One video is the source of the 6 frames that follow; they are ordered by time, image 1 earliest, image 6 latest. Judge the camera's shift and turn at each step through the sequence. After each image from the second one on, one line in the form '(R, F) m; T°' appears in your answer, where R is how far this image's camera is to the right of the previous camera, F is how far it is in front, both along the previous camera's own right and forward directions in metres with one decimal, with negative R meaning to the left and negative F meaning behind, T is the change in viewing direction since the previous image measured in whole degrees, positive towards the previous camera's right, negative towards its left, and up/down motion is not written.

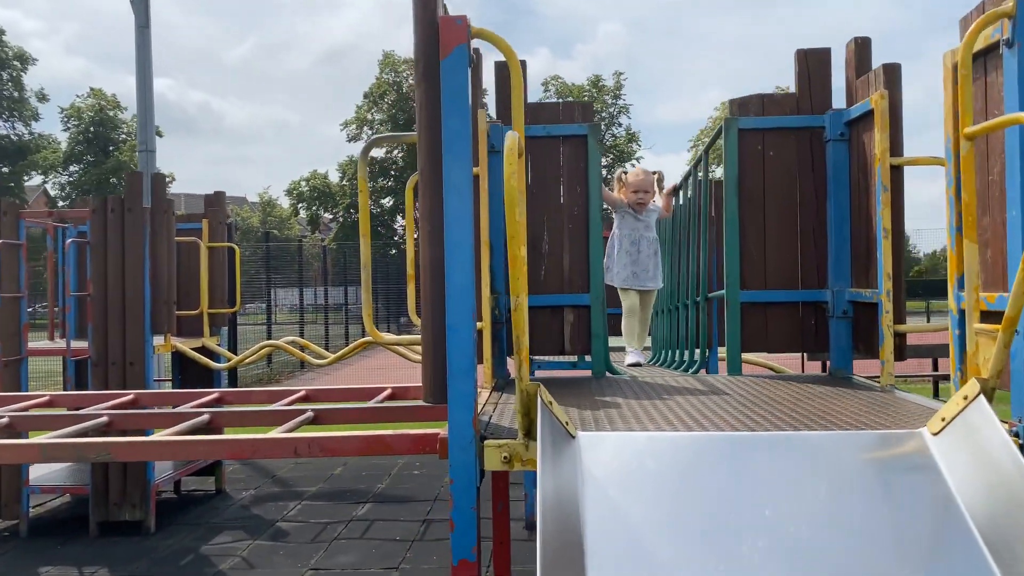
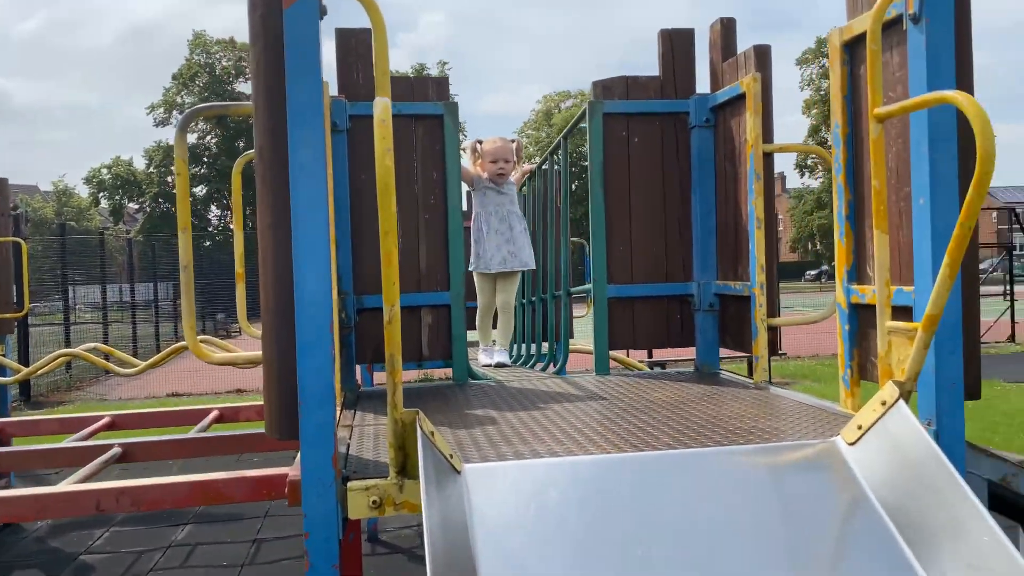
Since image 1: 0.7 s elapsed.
(-0.1, +0.4) m; +13°
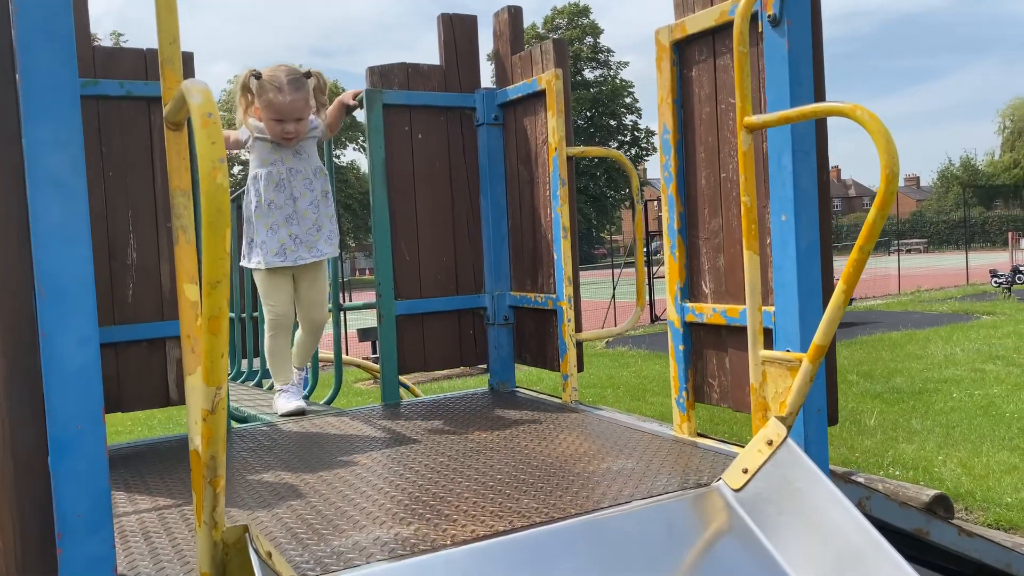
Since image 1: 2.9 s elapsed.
(-0.2, +0.4) m; +21°
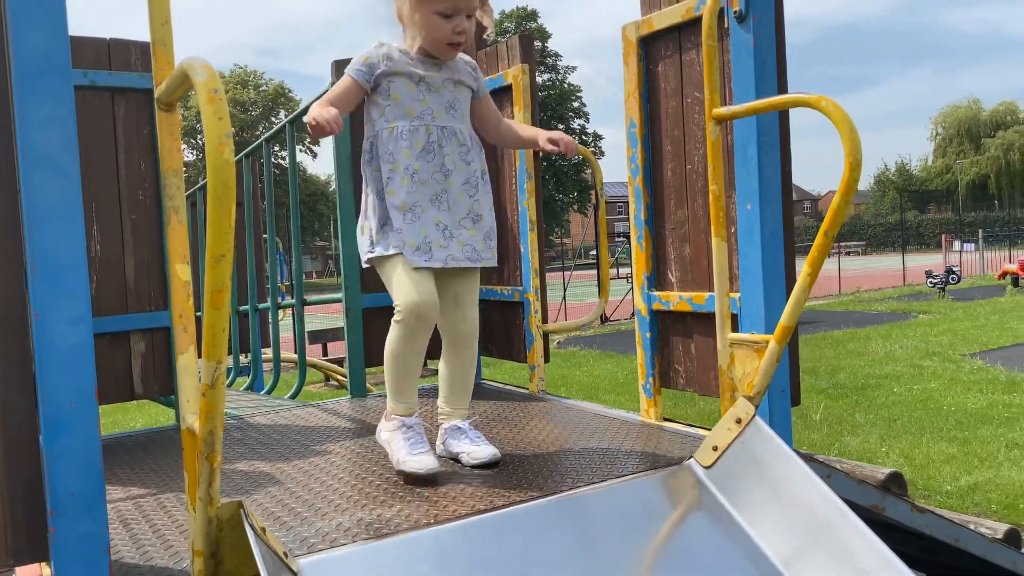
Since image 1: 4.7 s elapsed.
(-0.1, 0.0) m; +4°
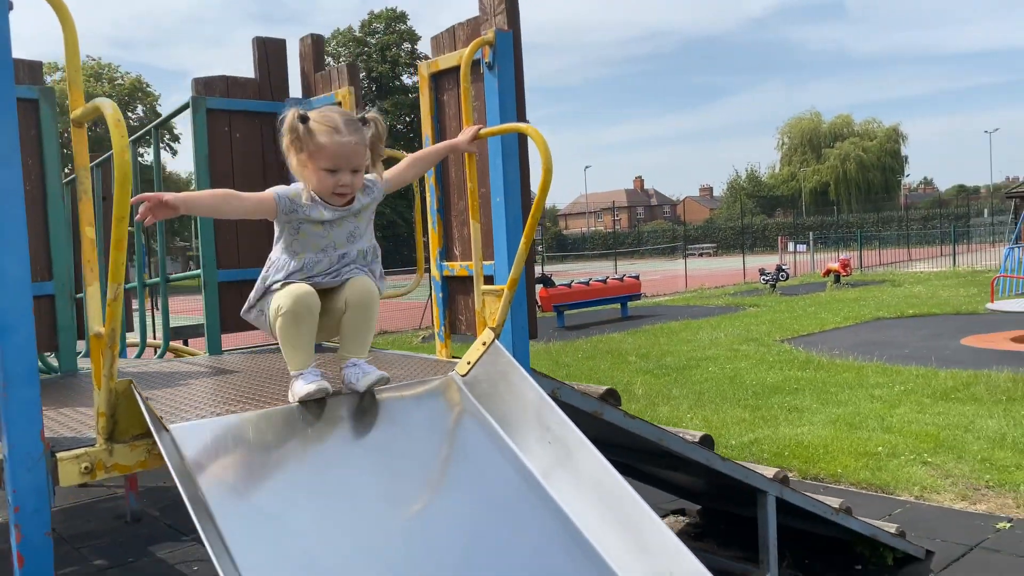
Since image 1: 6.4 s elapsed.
(+0.2, -0.8) m; +9°
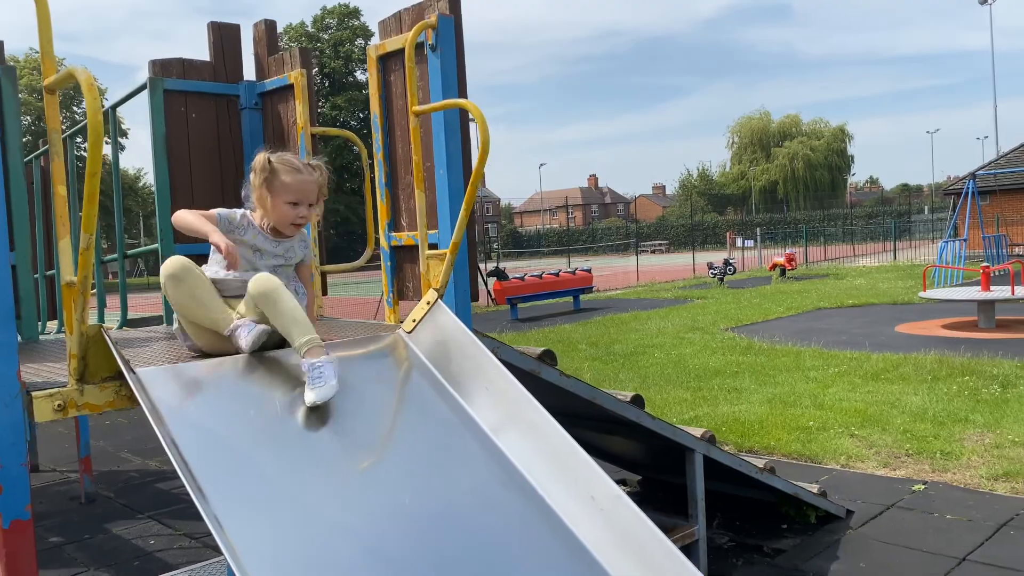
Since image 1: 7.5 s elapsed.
(0.0, -0.2) m; +3°
